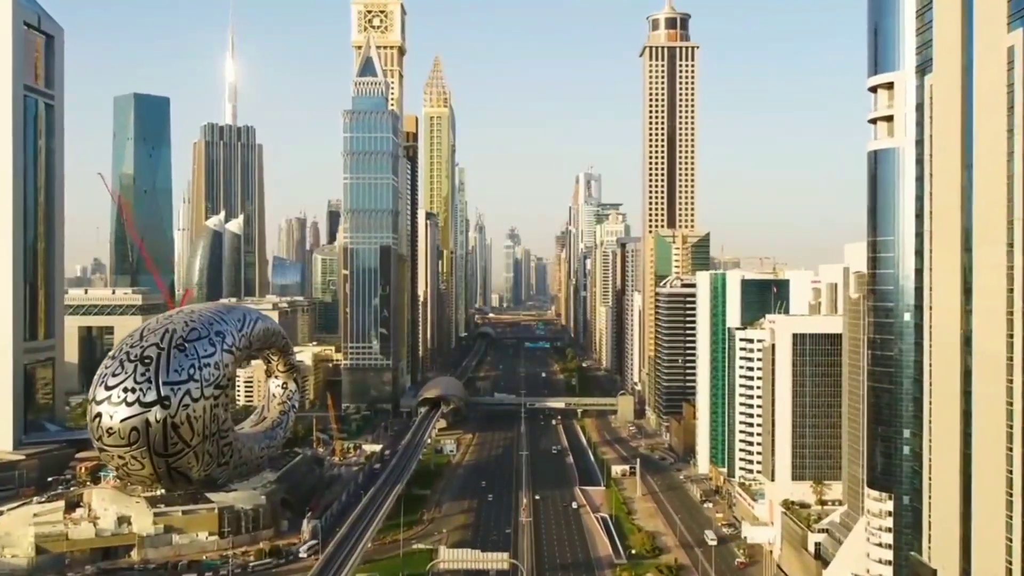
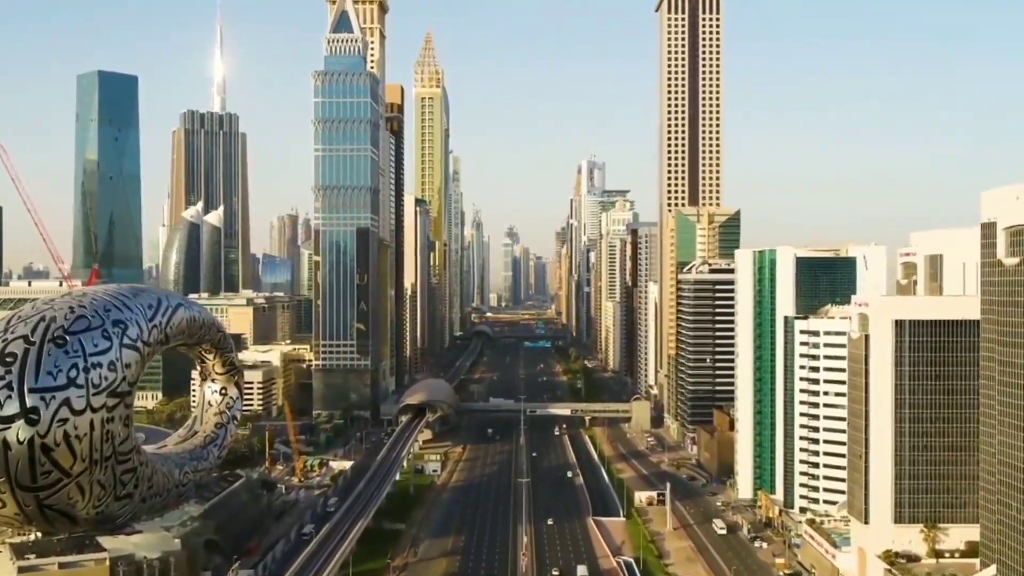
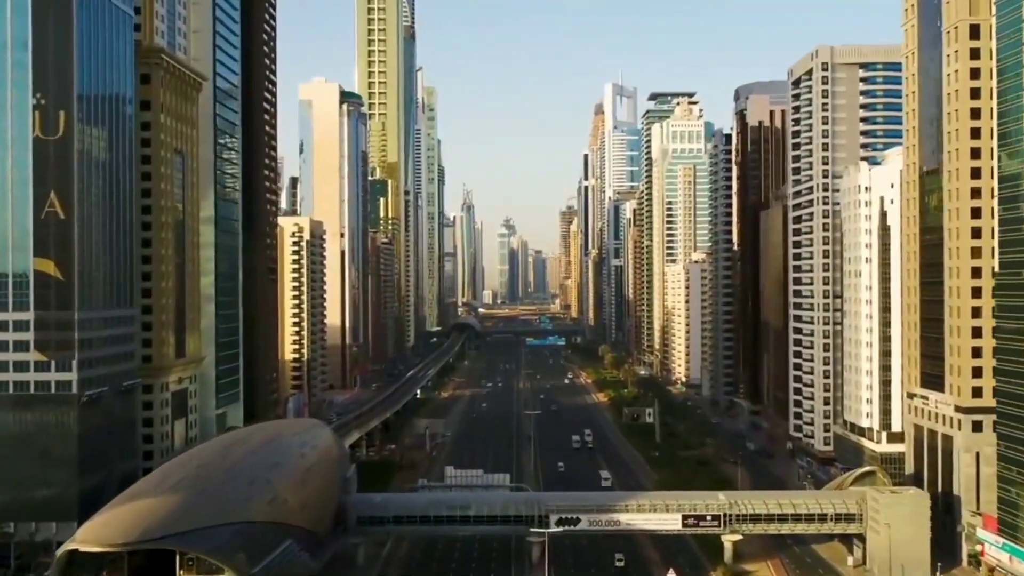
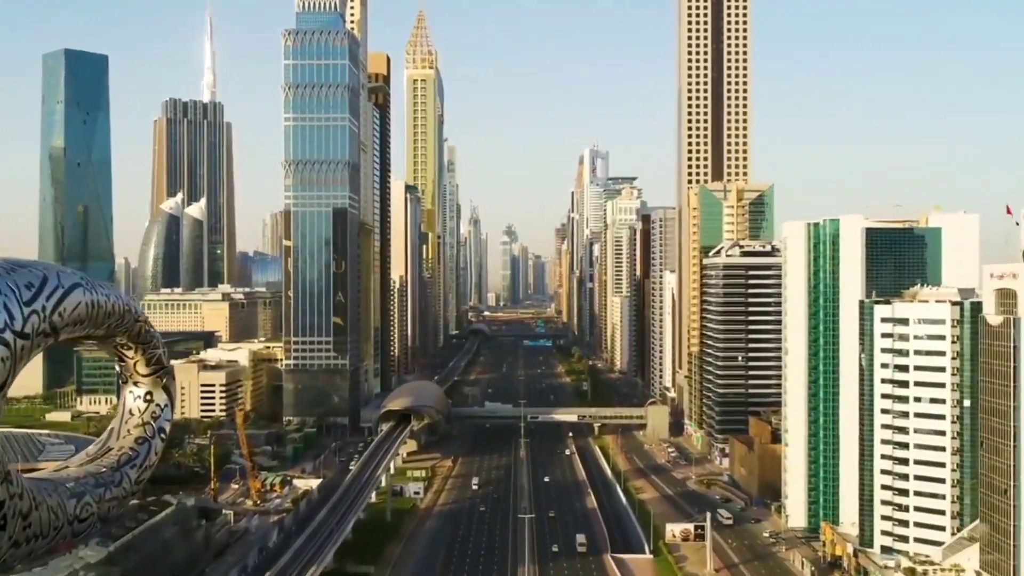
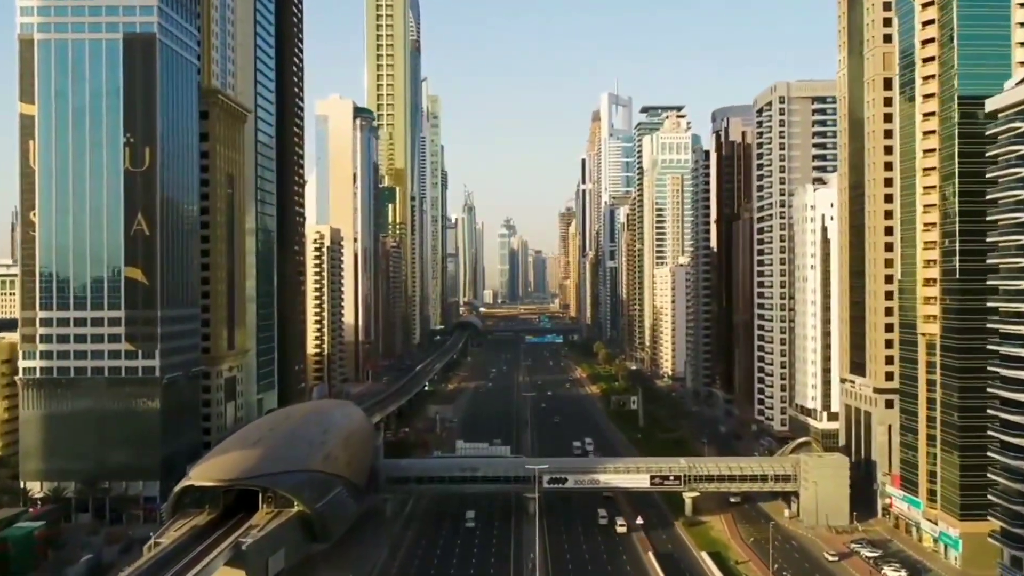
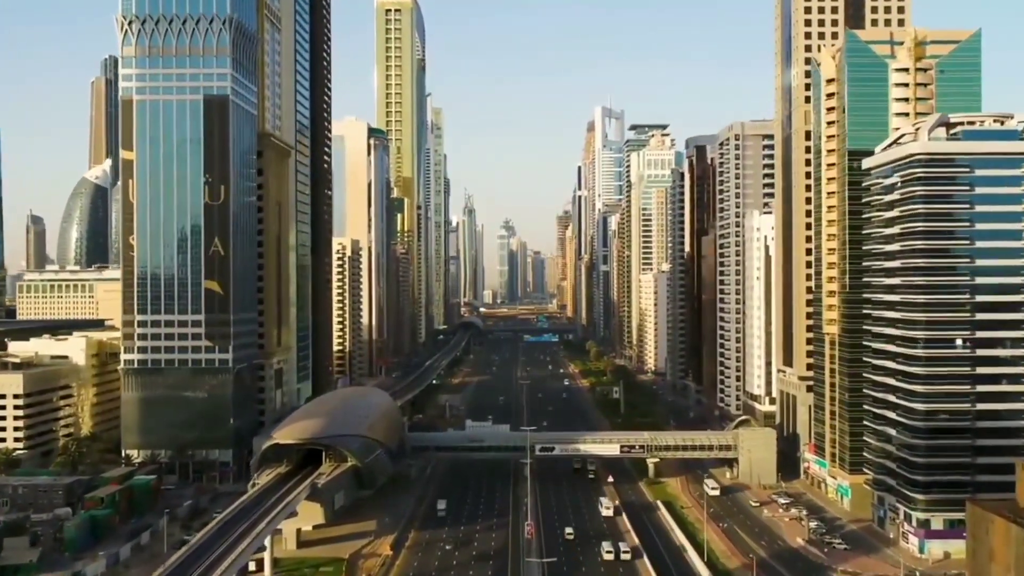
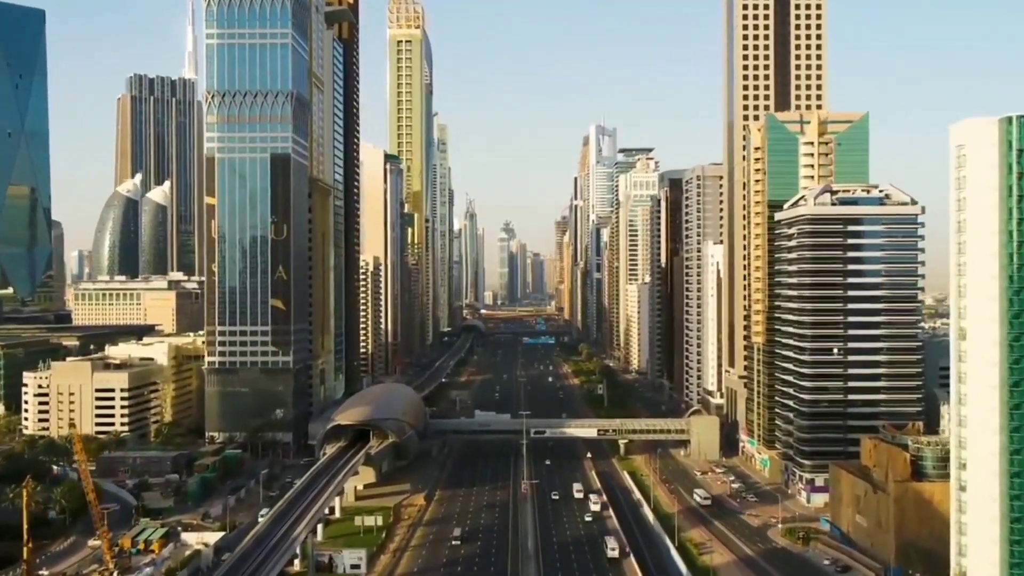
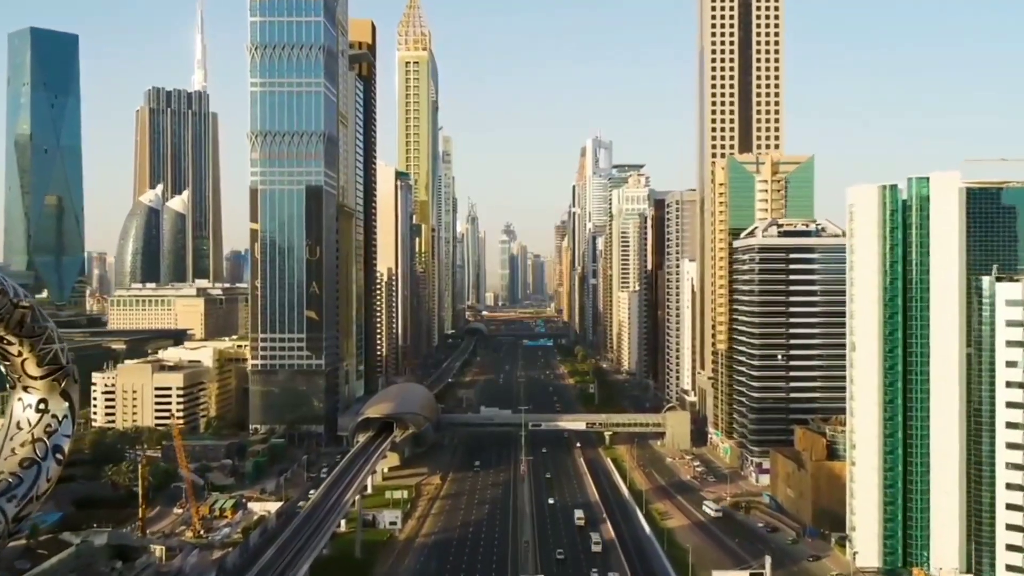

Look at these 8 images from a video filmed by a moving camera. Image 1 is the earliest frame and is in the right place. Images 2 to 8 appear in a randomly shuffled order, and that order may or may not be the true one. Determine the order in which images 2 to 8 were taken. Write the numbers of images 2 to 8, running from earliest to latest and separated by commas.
2, 4, 8, 7, 6, 5, 3
